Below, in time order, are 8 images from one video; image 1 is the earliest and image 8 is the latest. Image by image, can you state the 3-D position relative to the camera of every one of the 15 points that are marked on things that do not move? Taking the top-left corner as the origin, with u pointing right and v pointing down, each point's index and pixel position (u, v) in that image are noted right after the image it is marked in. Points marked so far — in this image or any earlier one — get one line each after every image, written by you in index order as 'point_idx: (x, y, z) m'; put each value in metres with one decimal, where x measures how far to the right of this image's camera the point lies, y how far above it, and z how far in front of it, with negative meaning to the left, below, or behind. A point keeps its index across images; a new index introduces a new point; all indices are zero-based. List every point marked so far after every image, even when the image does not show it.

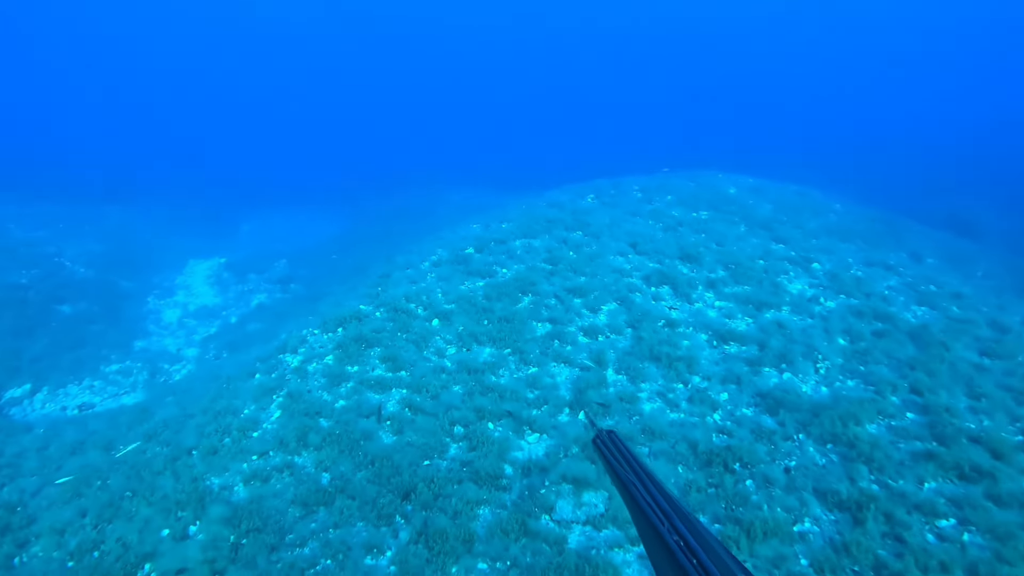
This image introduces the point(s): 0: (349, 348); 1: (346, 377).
0: (-3.6, -1.4, +15.0) m
1: (-3.4, -1.9, +14.1) m
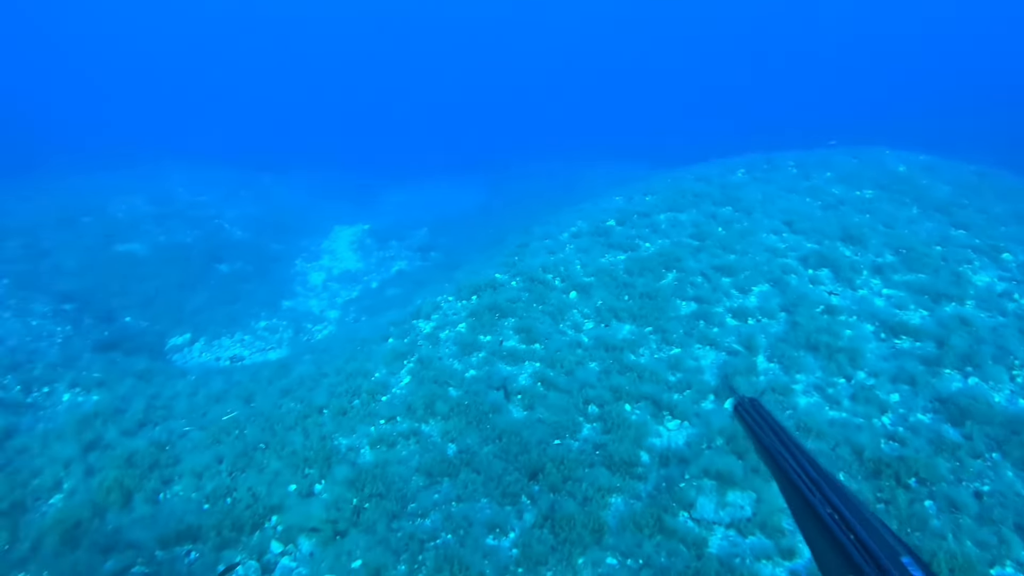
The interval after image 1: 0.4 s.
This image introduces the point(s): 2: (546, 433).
0: (-0.6, -0.7, +14.4) m
1: (-0.7, -1.2, +13.5) m
2: (+0.6, -2.5, +10.9) m
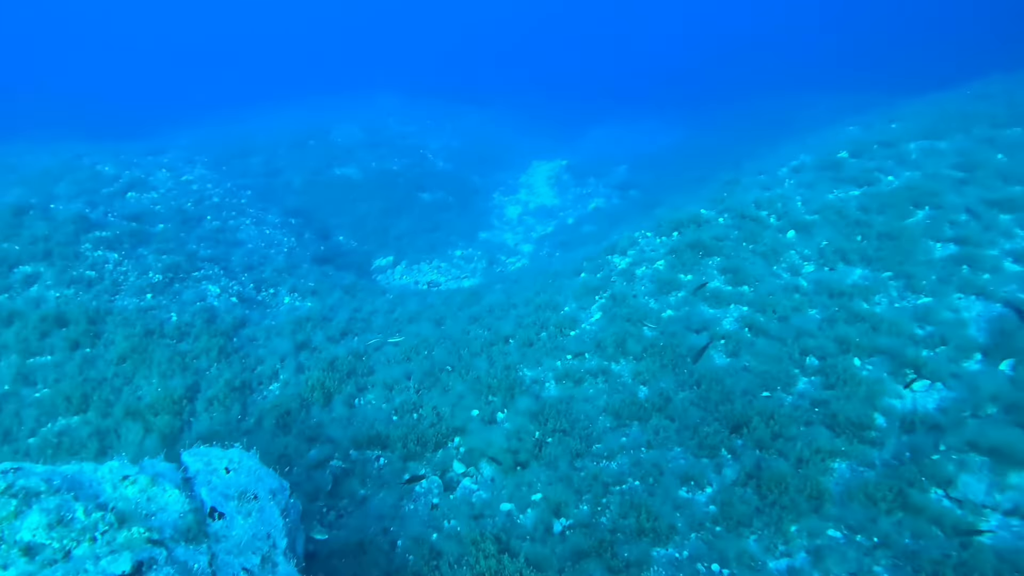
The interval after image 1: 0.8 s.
0: (+3.4, +0.6, +13.0) m
1: (+3.0, 0.0, +12.2) m
2: (+3.5, -1.4, +9.4) m
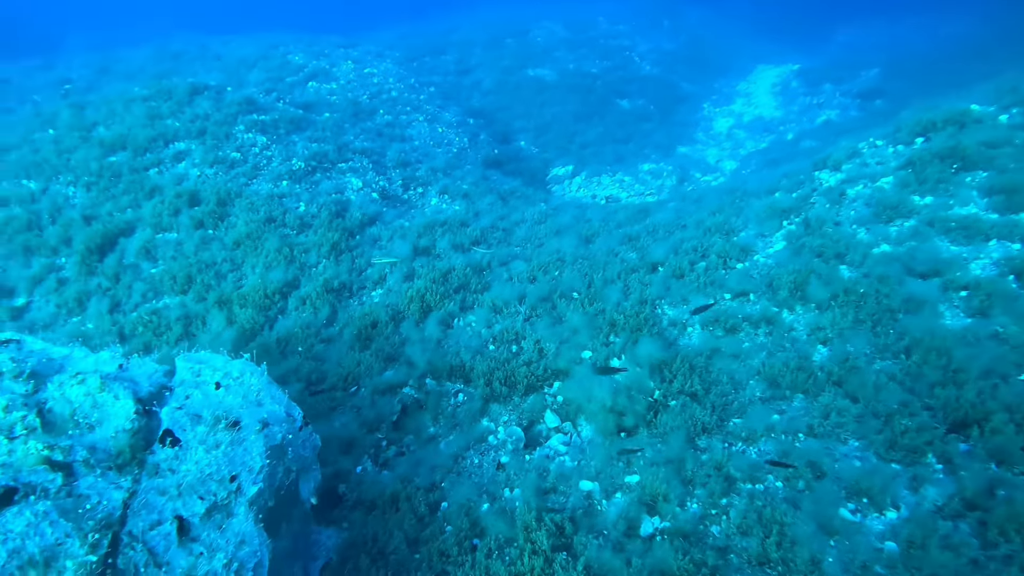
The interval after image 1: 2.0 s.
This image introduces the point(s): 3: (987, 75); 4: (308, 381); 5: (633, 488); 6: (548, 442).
0: (+5.8, +1.7, +9.3) m
1: (+5.2, +1.0, +8.7) m
2: (+4.7, -0.7, +6.1) m
3: (+11.2, +5.0, +15.4) m
4: (-2.4, -1.1, +7.6) m
5: (+1.1, -1.8, +5.9) m
6: (+0.3, -1.6, +6.7) m
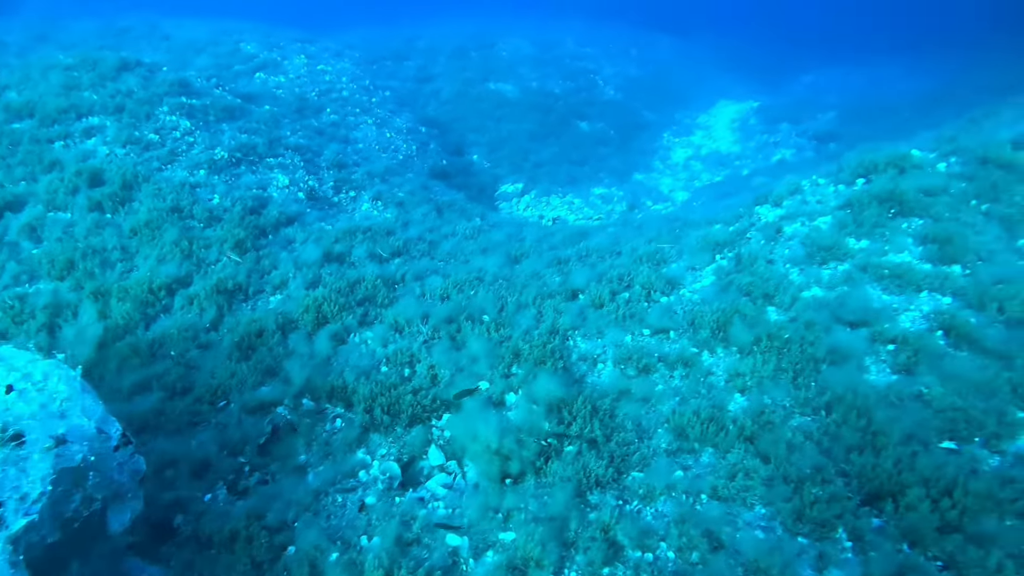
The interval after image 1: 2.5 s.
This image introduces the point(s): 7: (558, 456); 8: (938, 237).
0: (+4.7, +1.0, +8.8) m
1: (+4.1, +0.4, +8.2) m
2: (+3.6, -1.2, +5.6) m
3: (+10.0, +3.8, +15.3) m
4: (-3.6, -1.1, +6.7) m
5: (0.0, -2.1, +5.1) m
6: (-0.8, -1.8, +5.9) m
7: (+0.4, -1.5, +5.9) m
8: (+5.1, +0.6, +7.9) m
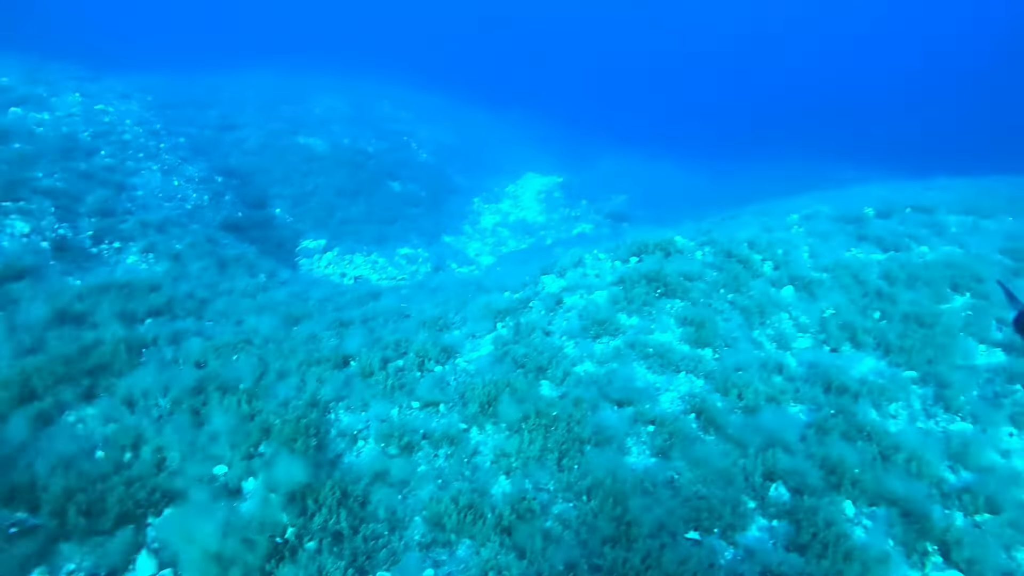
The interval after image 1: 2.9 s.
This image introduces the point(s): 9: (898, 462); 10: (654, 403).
0: (+1.7, 0.0, +9.3) m
1: (+1.3, -0.5, +8.5) m
2: (+1.4, -2.0, +5.7) m
3: (+5.1, +2.1, +17.1) m
4: (-5.7, -1.5, +4.8) m
5: (-2.0, -2.6, +4.2) m
6: (-2.9, -2.3, +4.8) m
7: (-1.7, -2.1, +5.1) m
8: (+2.4, -0.4, +8.5) m
9: (+4.0, -1.8, +6.7) m
10: (+1.6, -1.3, +7.2) m
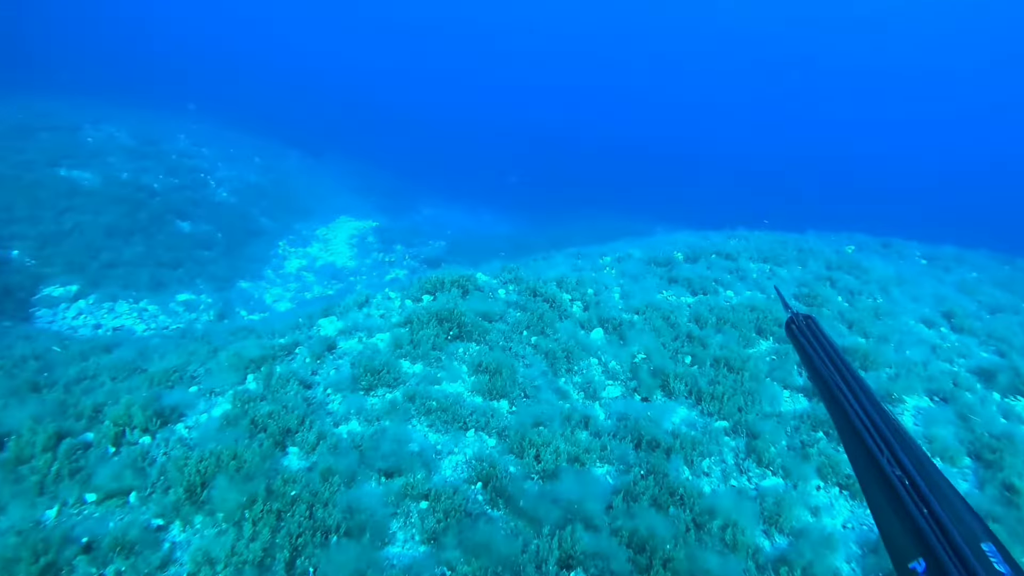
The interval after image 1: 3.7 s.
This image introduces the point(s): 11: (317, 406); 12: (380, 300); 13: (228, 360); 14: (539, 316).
0: (-1.1, -0.5, +7.8) m
1: (-1.3, -0.9, +6.8) m
2: (-0.5, -2.2, +4.1) m
3: (+0.3, +0.9, +16.3) m
4: (-7.2, -1.4, +1.5) m
5: (-3.4, -2.6, +1.8) m
6: (-4.5, -2.3, +2.1) m
7: (-3.4, -2.2, +2.7) m
8: (-0.3, -0.8, +7.1) m
9: (+1.8, -2.1, +5.7) m
10: (-0.7, -1.6, +5.6) m
11: (-2.0, -1.1, +6.4) m
12: (-1.8, -0.1, +9.1) m
13: (-3.2, -0.8, +7.2) m
14: (+0.4, -0.4, +8.8) m
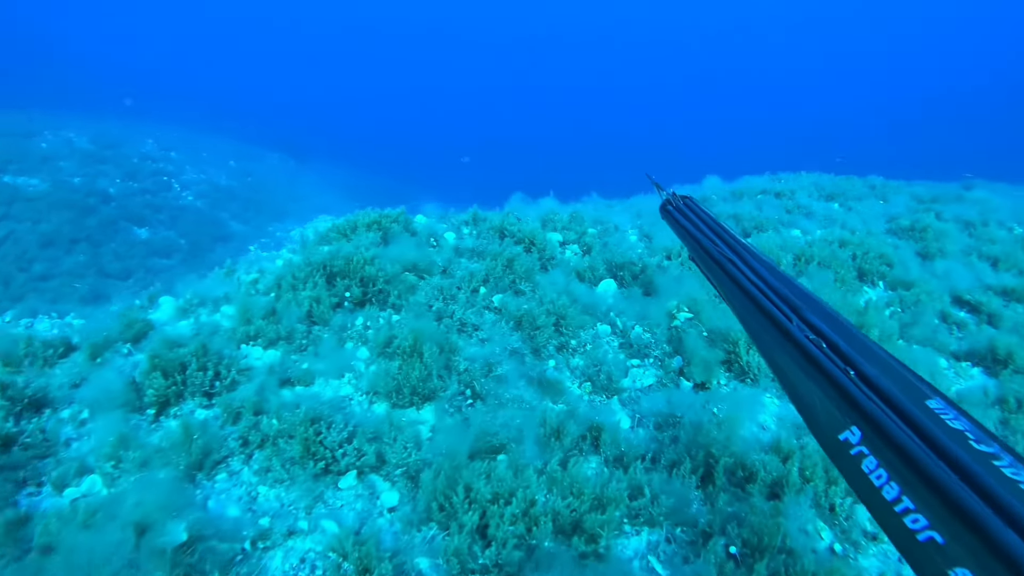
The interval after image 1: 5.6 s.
0: (-1.5, 0.0, +4.3) m
1: (-1.7, -0.4, +3.3) m
2: (-0.8, -1.6, +0.5) m
3: (-0.1, +1.4, +12.8) m
4: (-7.6, -1.3, -1.9) m
5: (-3.8, -2.2, -1.7) m
6: (-4.8, -2.0, -1.4) m
7: (-3.8, -1.8, -0.8) m
8: (-0.7, -0.3, +3.6) m
9: (+1.4, -1.4, +2.1) m
10: (-1.1, -1.0, +2.0) m
11: (-2.3, -0.6, +2.9) m
12: (-2.2, +0.3, +5.6) m
13: (-3.6, -0.4, +3.7) m
14: (0.0, +0.2, +5.3) m
